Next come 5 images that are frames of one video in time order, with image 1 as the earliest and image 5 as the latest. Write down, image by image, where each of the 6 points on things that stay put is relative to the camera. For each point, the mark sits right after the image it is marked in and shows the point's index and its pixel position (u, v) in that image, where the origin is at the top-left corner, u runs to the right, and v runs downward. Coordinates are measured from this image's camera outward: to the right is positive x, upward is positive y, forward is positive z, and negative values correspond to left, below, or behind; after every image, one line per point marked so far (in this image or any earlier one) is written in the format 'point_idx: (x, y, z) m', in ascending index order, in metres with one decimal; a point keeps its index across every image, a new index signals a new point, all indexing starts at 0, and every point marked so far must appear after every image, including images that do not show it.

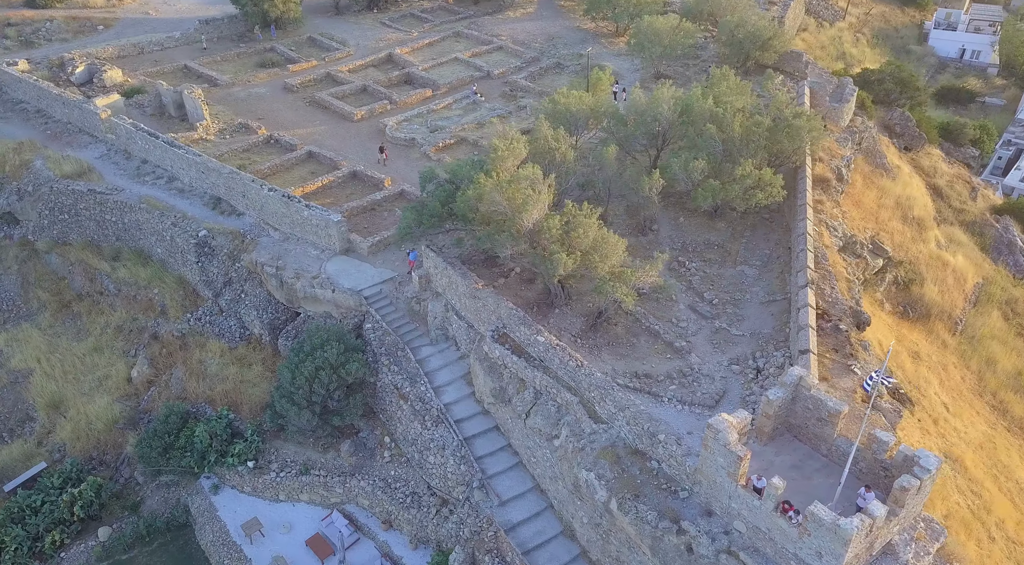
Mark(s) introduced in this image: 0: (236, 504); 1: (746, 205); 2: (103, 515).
0: (-6.1, -4.9, +17.5) m
1: (+5.7, +1.9, +19.6) m
2: (-9.4, -5.3, +18.0) m
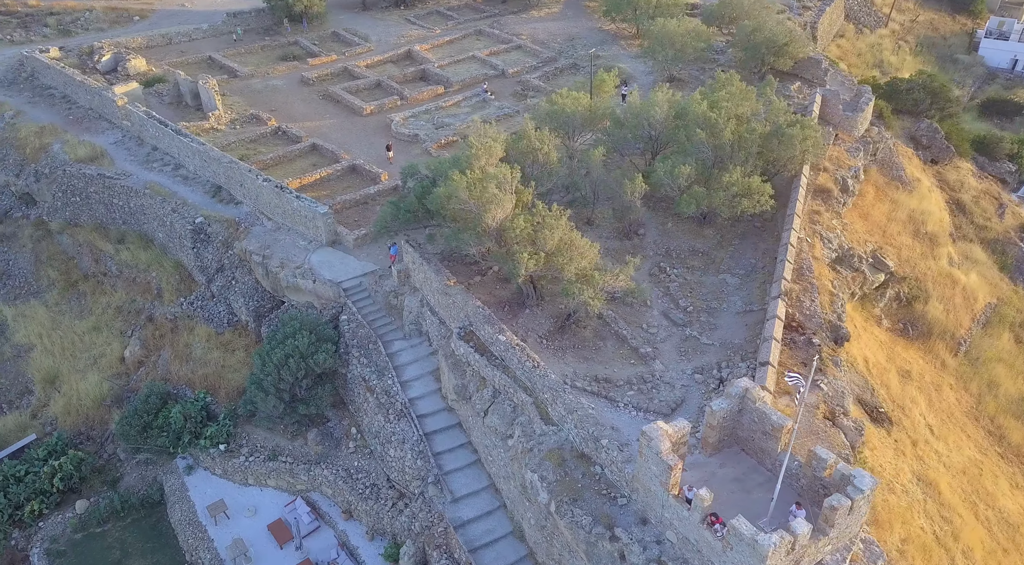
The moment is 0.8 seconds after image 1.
0: (-6.9, -4.6, +17.9) m
1: (+5.3, +1.7, +19.2) m
2: (-10.2, -4.9, +18.7) m
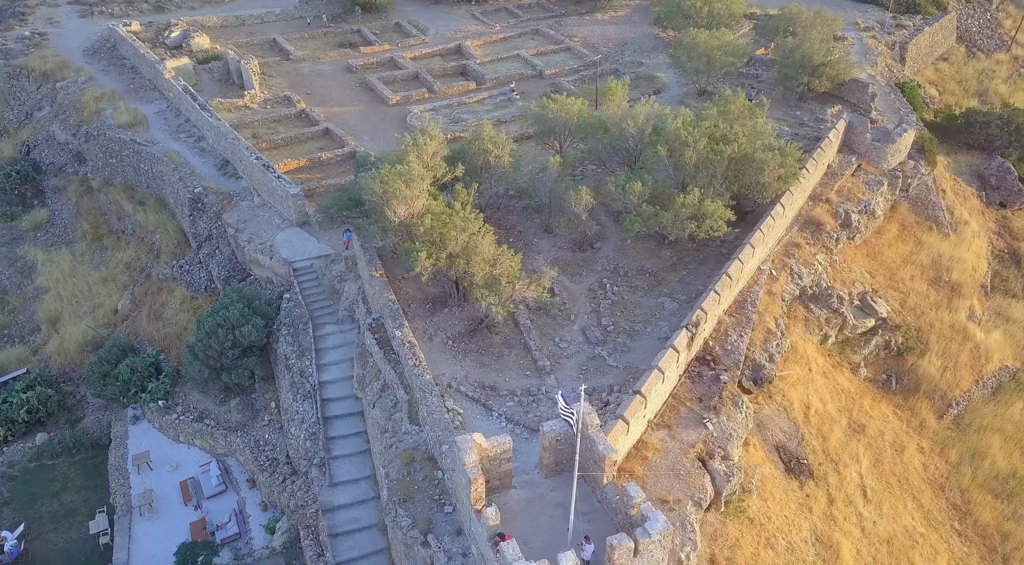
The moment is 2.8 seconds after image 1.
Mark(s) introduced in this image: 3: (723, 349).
0: (-9.0, -3.8, +19.2) m
1: (+3.9, +1.1, +18.4) m
2: (-12.1, -3.7, +20.5) m
3: (+4.4, -1.4, +16.4) m
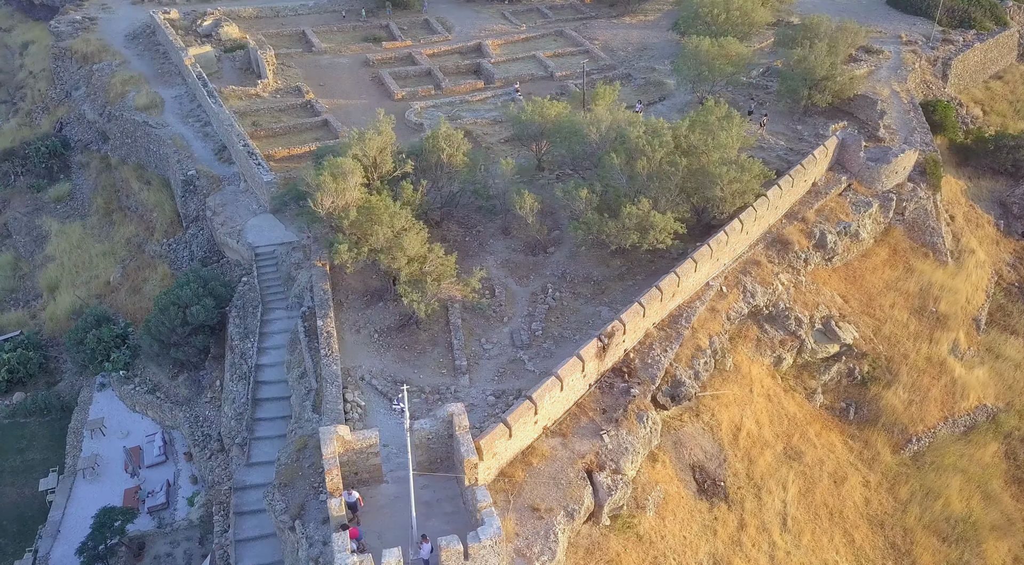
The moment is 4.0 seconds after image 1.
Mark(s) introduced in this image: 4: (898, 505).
0: (-10.5, -3.1, +20.3) m
1: (+2.6, +0.9, +18.2) m
2: (-13.5, -2.8, +21.9) m
3: (+2.7, -1.6, +16.2) m
4: (+9.0, -5.2, +18.3) m
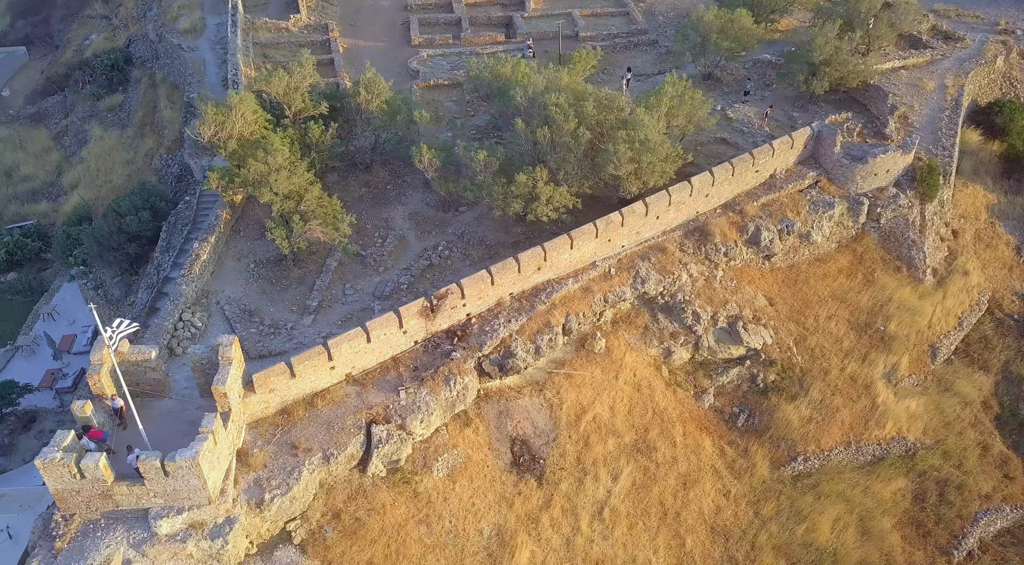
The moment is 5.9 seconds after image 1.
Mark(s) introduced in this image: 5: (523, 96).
0: (-12.9, -0.3, +22.8) m
1: (-0.1, +1.7, +18.1) m
2: (-15.4, +0.5, +24.8) m
3: (-0.7, -1.0, +16.2) m
4: (+5.4, -5.3, +17.4) m
5: (+0.3, +4.7, +19.8) m
